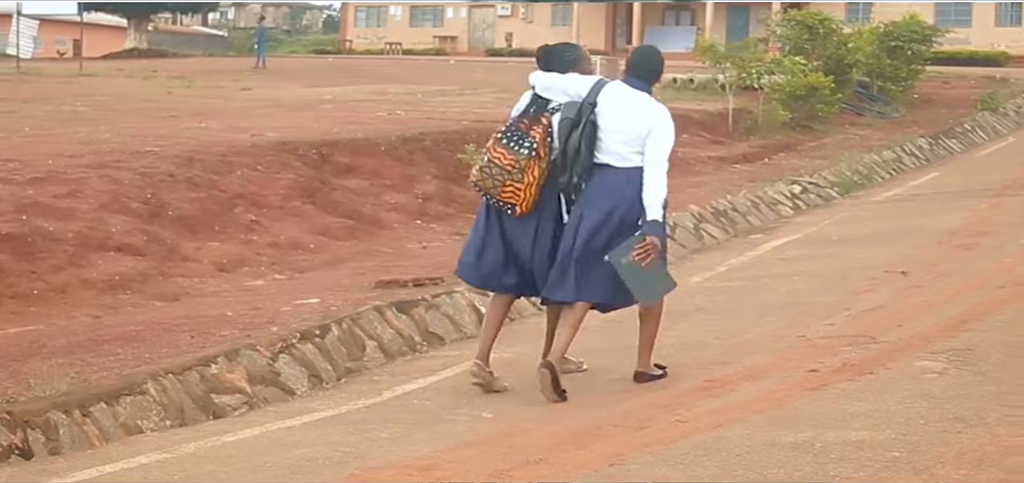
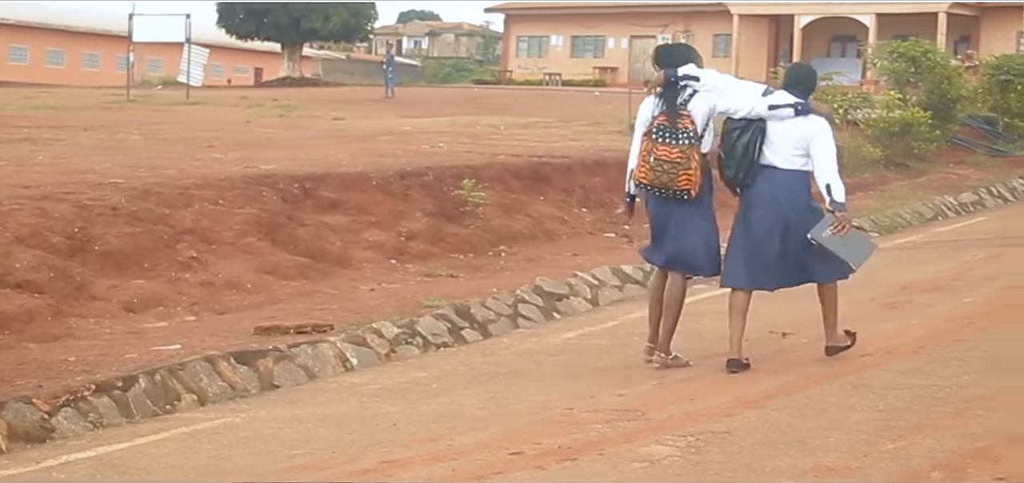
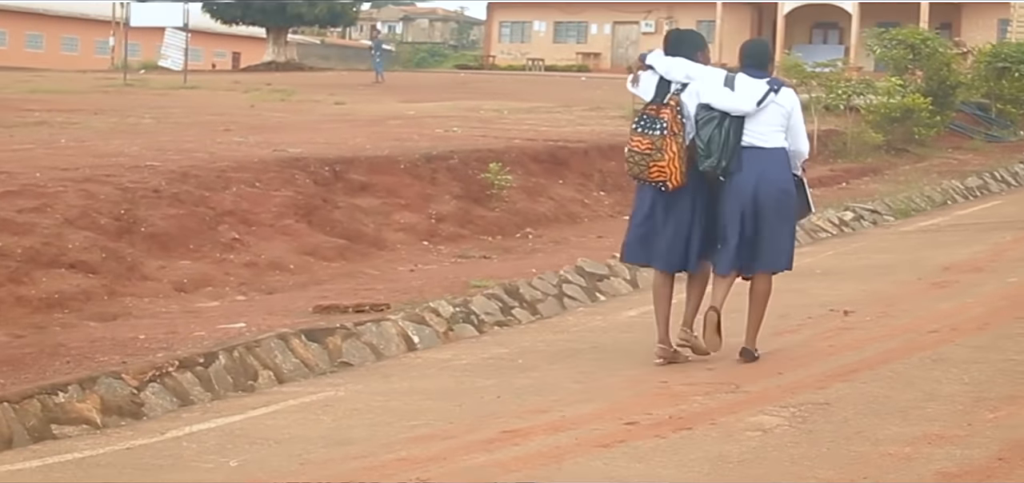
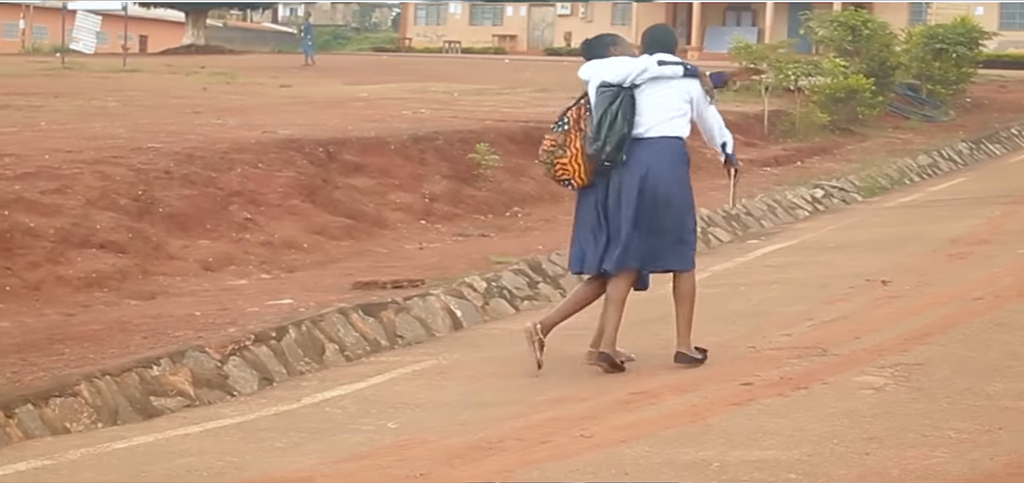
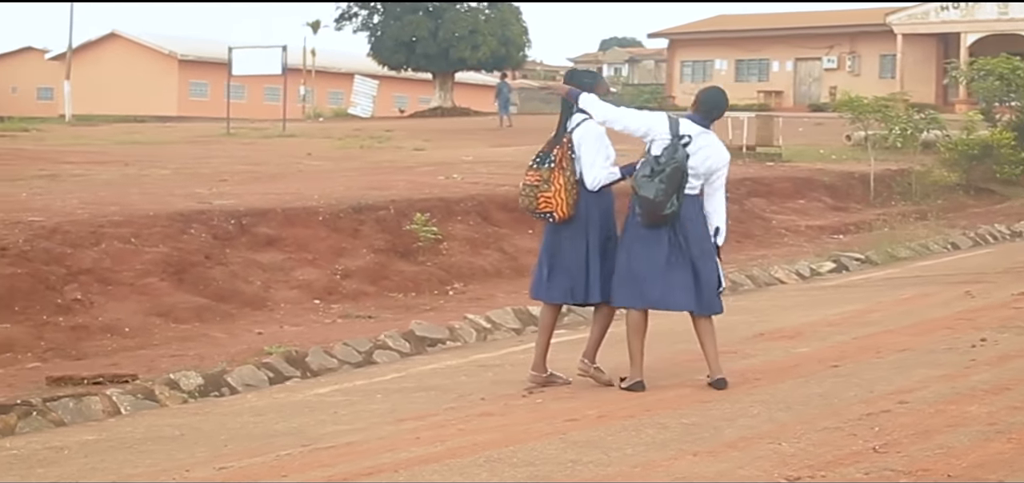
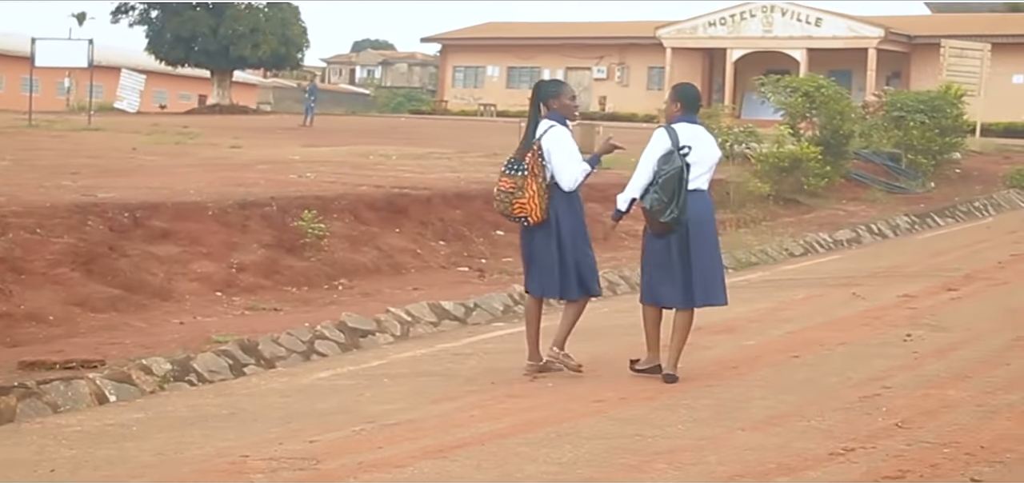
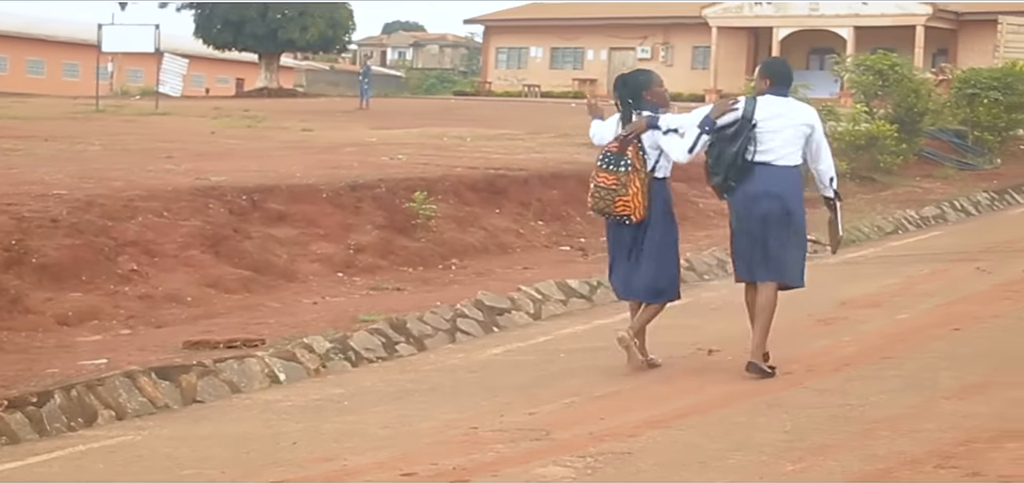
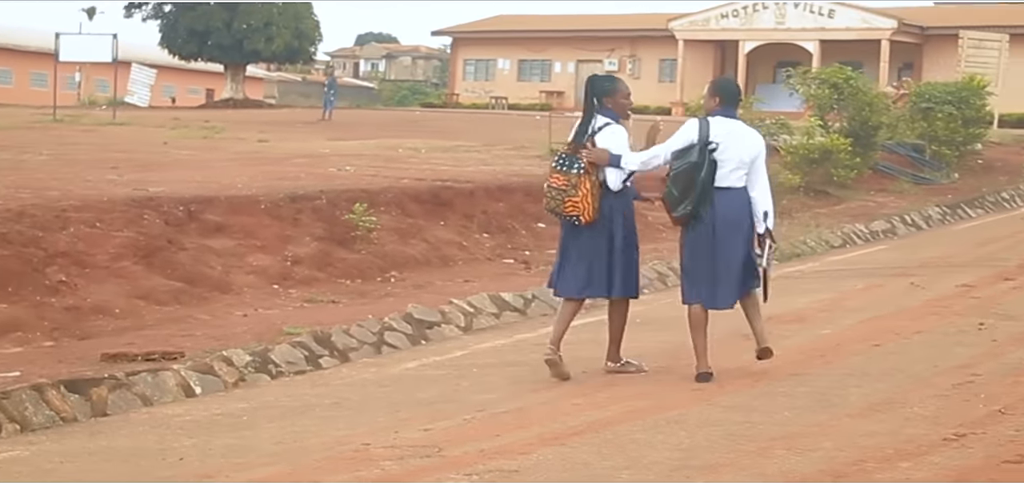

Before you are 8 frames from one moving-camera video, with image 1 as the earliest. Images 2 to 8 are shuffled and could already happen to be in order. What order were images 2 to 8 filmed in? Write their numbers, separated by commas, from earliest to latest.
4, 3, 2, 7, 8, 6, 5
